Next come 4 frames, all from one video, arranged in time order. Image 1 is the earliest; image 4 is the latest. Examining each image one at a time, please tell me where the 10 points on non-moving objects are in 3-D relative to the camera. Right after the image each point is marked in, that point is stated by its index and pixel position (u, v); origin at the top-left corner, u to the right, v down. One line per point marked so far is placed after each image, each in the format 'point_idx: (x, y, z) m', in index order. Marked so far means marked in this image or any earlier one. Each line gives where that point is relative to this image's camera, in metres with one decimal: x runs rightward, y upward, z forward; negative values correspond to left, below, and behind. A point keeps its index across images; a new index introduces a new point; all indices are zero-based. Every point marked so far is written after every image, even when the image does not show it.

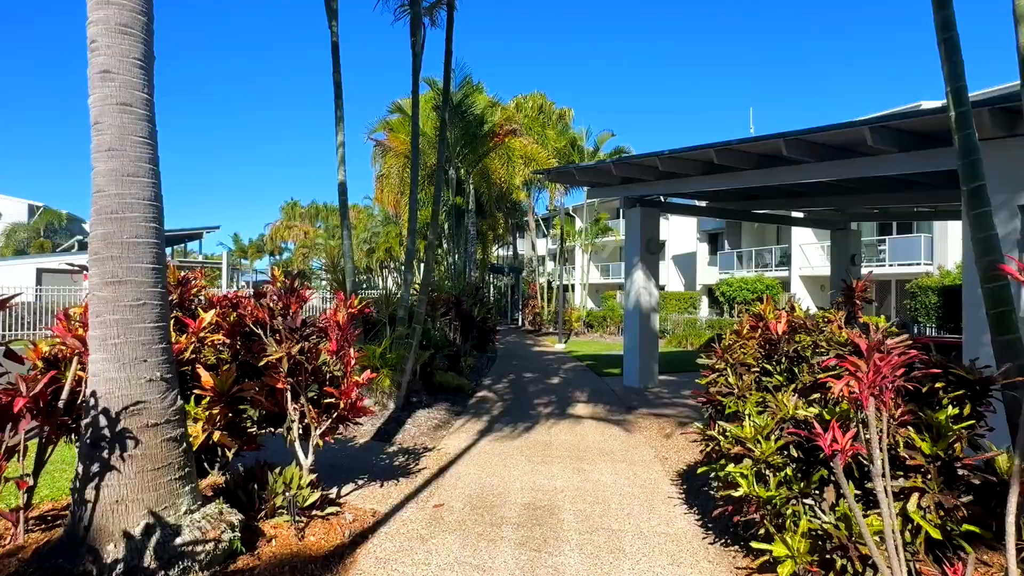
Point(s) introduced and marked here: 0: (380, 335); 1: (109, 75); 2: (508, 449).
0: (-2.0, -0.7, +9.1) m
1: (-2.0, +1.0, +2.9) m
2: (0.0, -1.7, +6.4) m
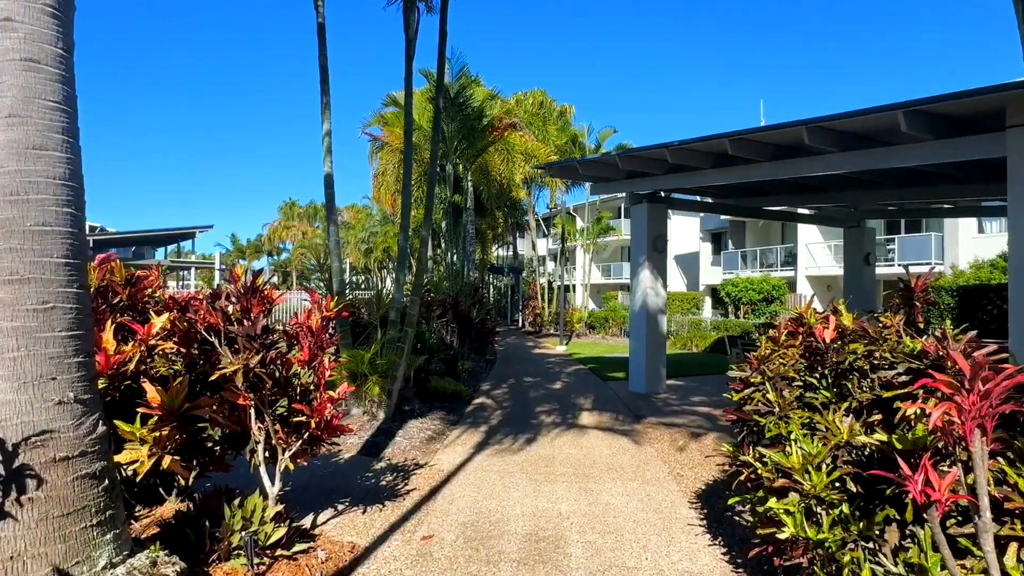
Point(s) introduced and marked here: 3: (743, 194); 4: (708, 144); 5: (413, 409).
0: (-2.0, -0.7, +8.5) m
1: (-2.0, +1.0, +2.3) m
2: (0.0, -1.7, +5.8) m
3: (+4.5, +1.8, +11.7) m
4: (+2.6, +1.9, +8.0) m
5: (-1.2, -1.5, +7.5) m
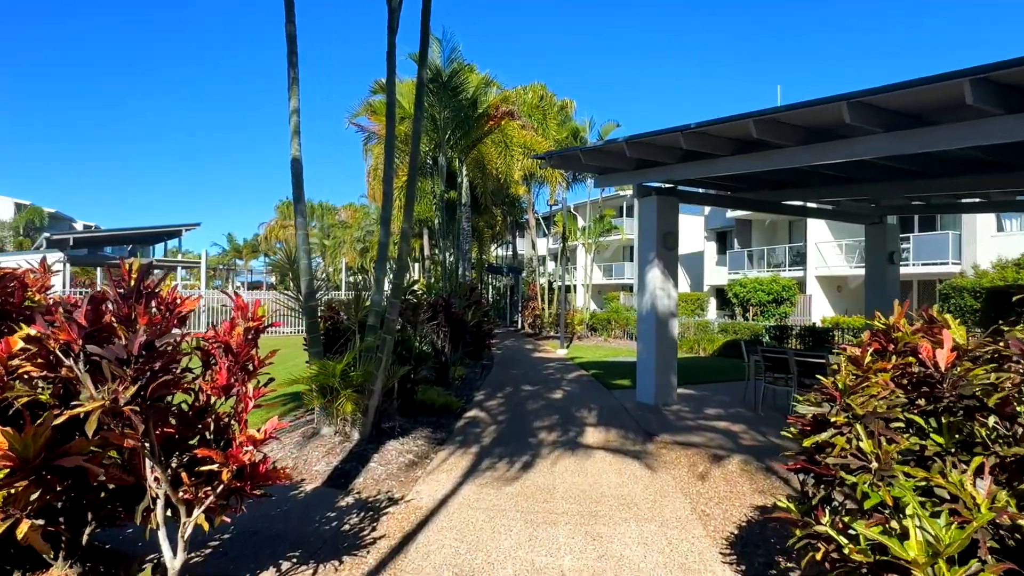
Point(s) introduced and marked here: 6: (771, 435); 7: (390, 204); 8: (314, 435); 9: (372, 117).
0: (-2.1, -0.7, +7.6) m
1: (-2.0, +1.0, +1.4) m
2: (-0.1, -1.7, +4.9) m
3: (+4.5, +1.8, +10.8) m
4: (+2.6, +1.9, +7.1) m
5: (-1.3, -1.5, +6.6) m
6: (+3.1, -1.8, +7.2) m
7: (-1.4, +1.0, +7.0) m
8: (-2.0, -1.5, +6.1) m
9: (-3.1, +3.7, +13.2) m
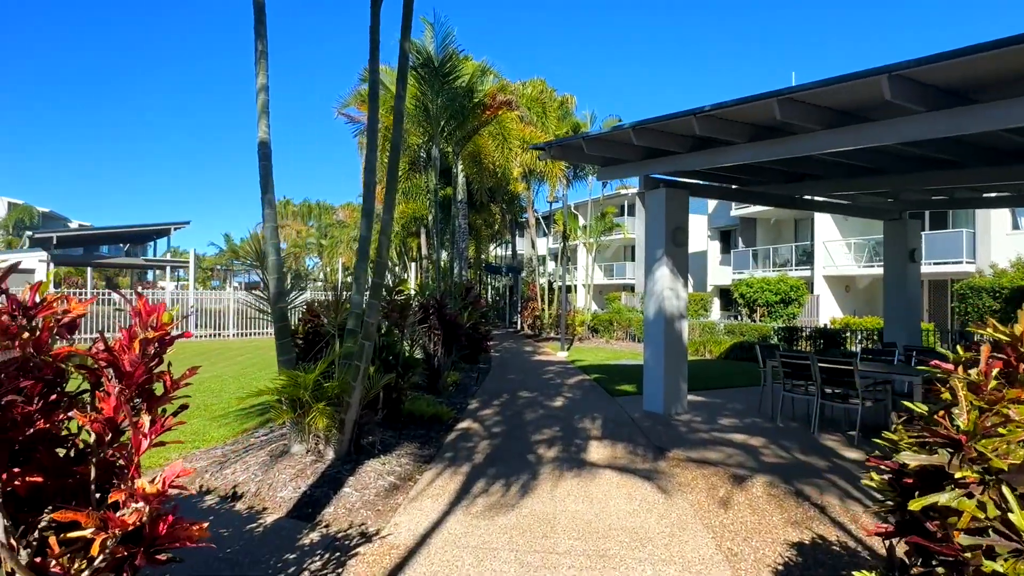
0: (-2.1, -0.7, +6.9) m
1: (-2.1, +1.0, +0.7) m
2: (-0.2, -1.7, +4.2) m
3: (+4.4, +1.8, +10.1) m
4: (+2.5, +1.9, +6.4) m
5: (-1.3, -1.5, +5.9) m
6: (+3.1, -1.8, +6.5) m
7: (-1.5, +1.0, +6.3) m
8: (-2.1, -1.5, +5.4) m
9: (-3.1, +3.7, +12.5) m
